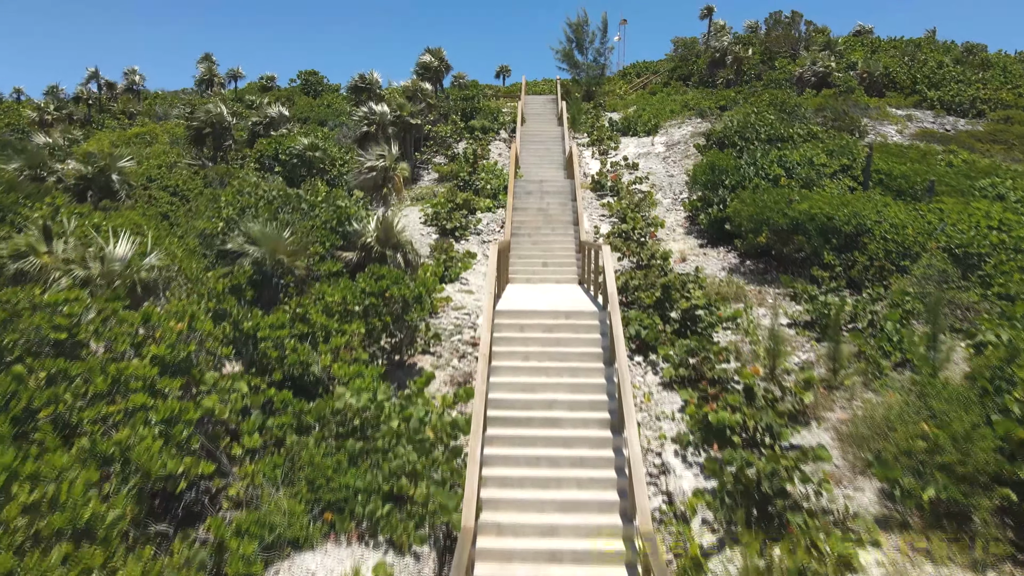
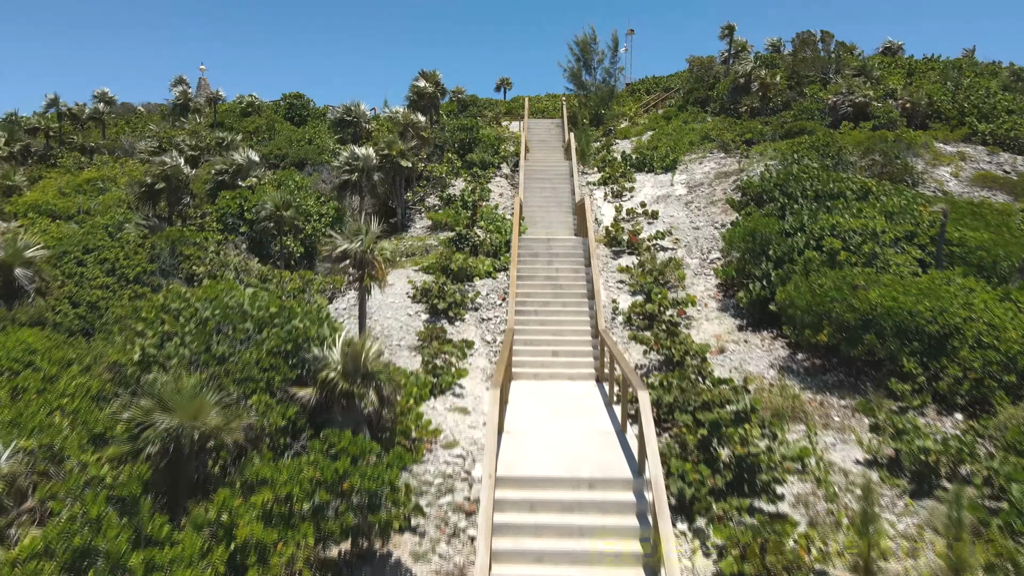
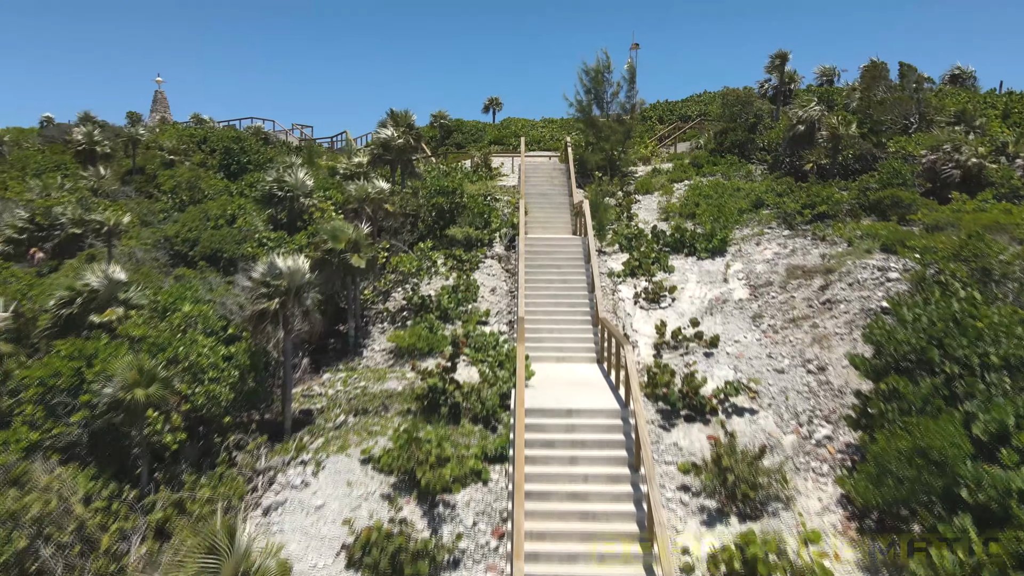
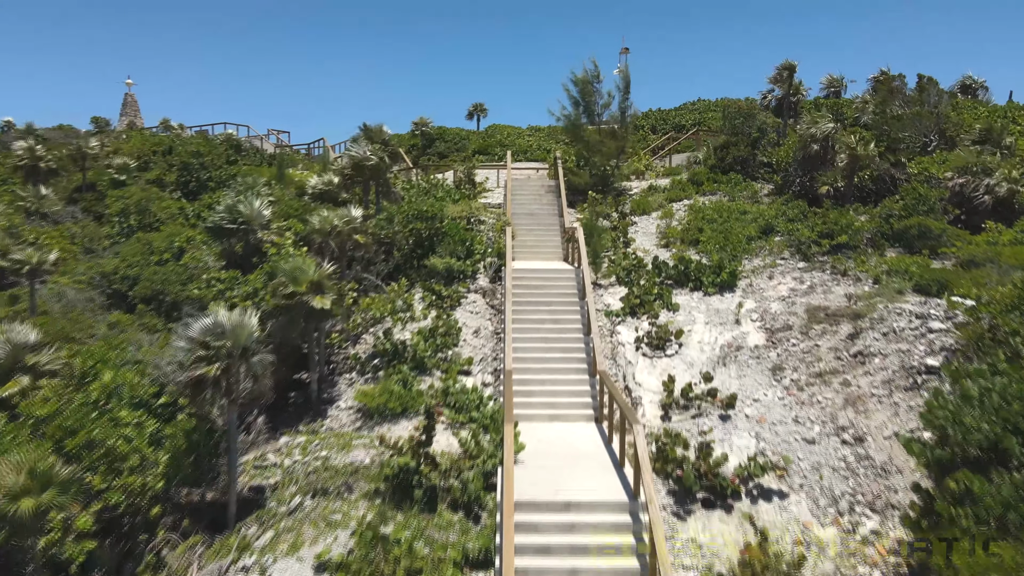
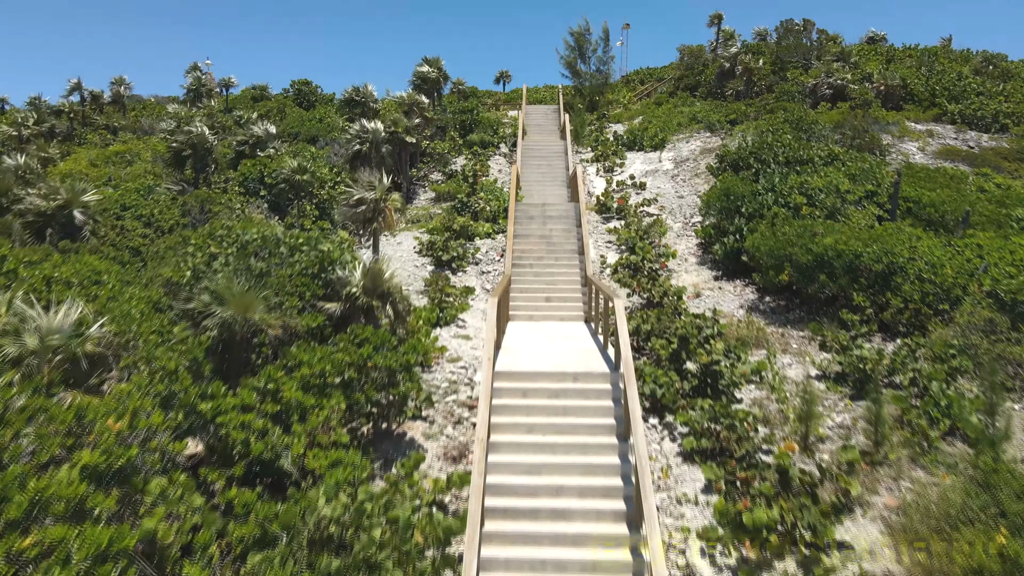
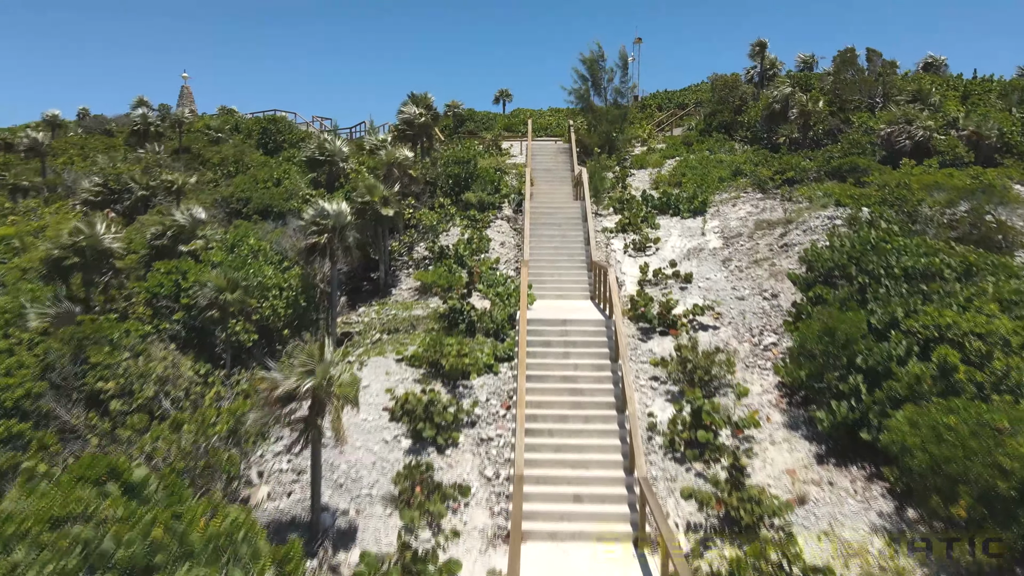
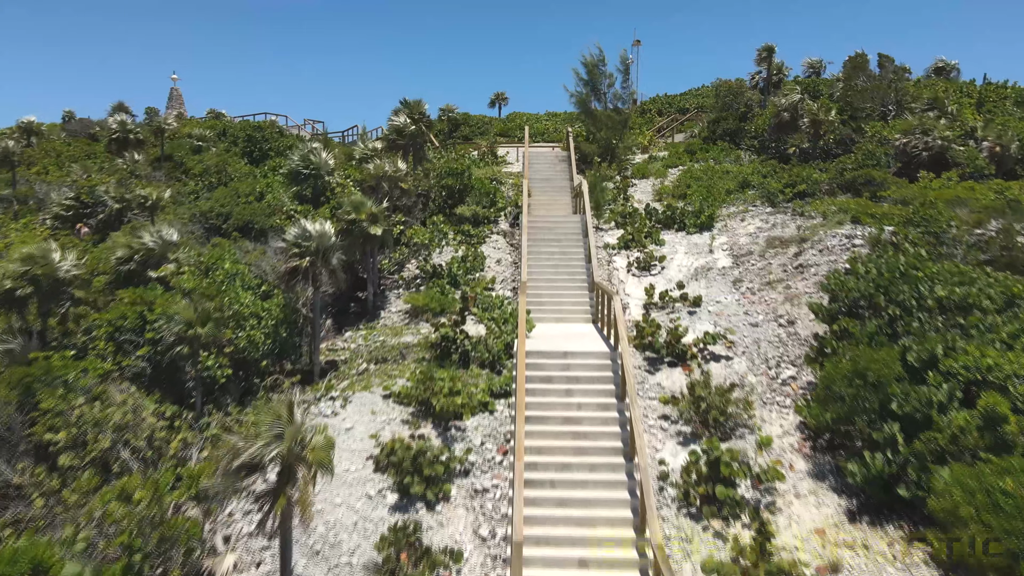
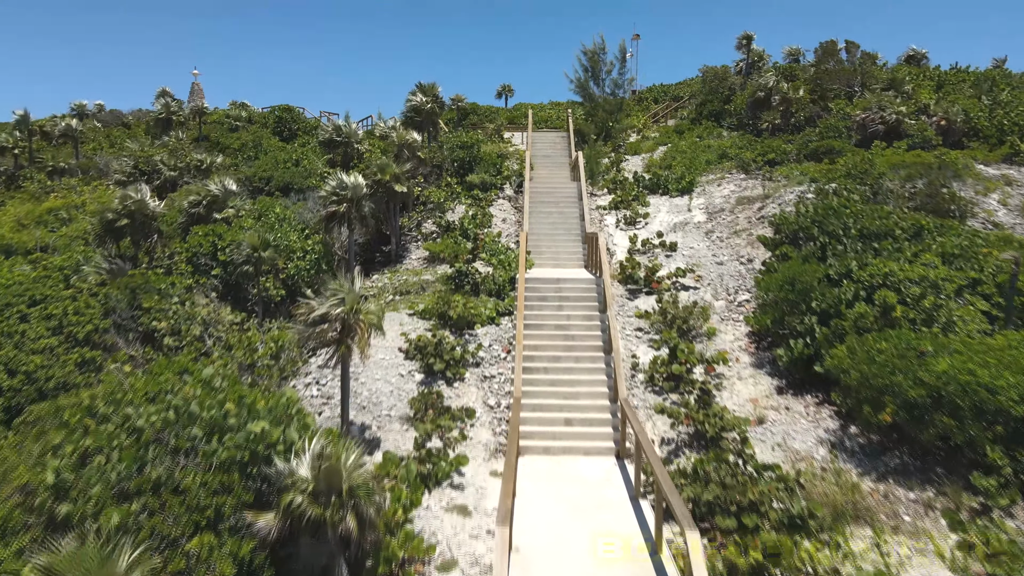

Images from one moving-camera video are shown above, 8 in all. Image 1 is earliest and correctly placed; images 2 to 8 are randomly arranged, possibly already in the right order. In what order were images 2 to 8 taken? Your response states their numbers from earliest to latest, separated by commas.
5, 2, 8, 6, 7, 3, 4
